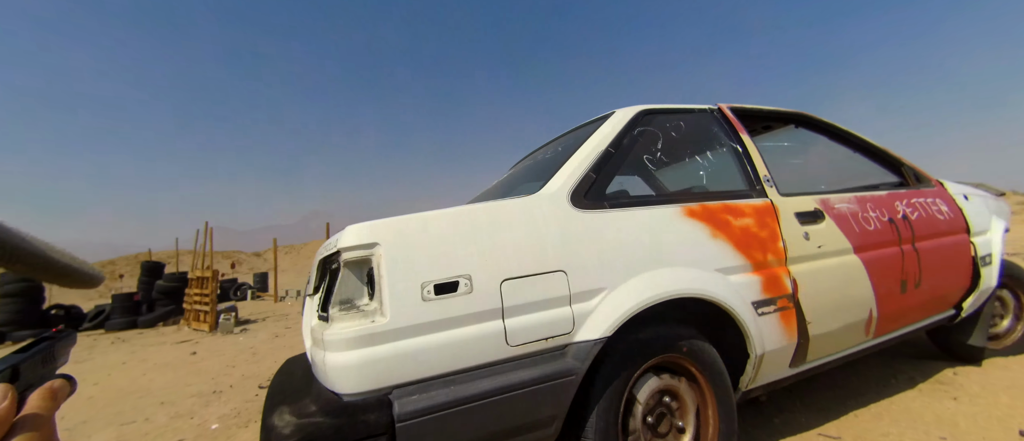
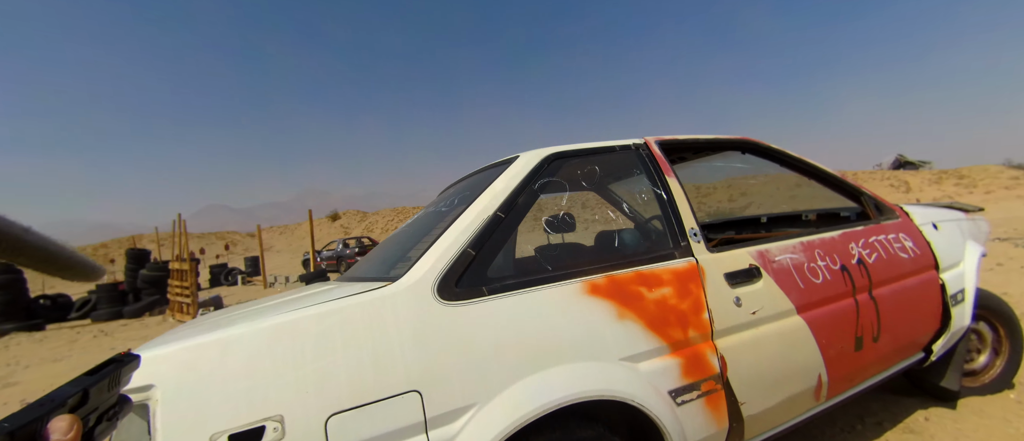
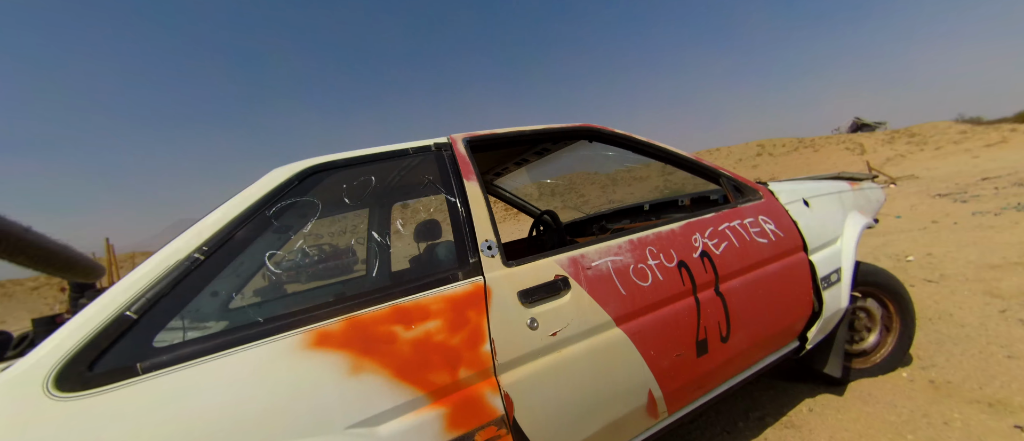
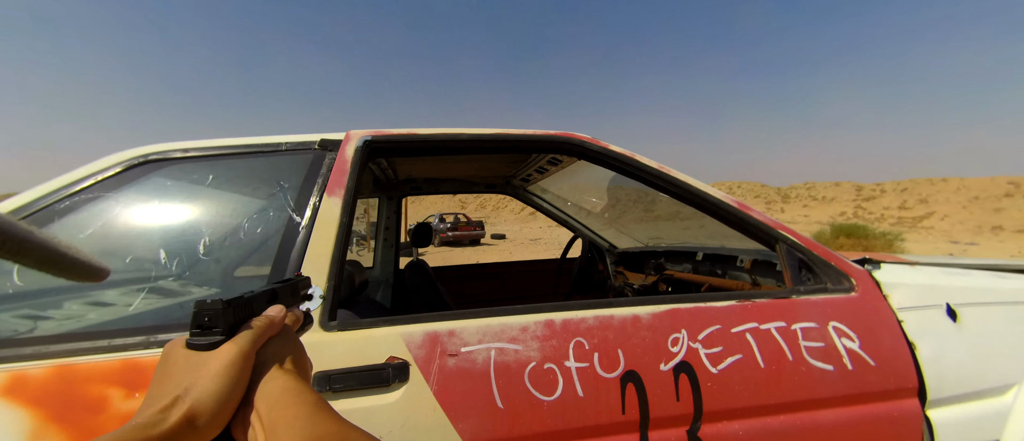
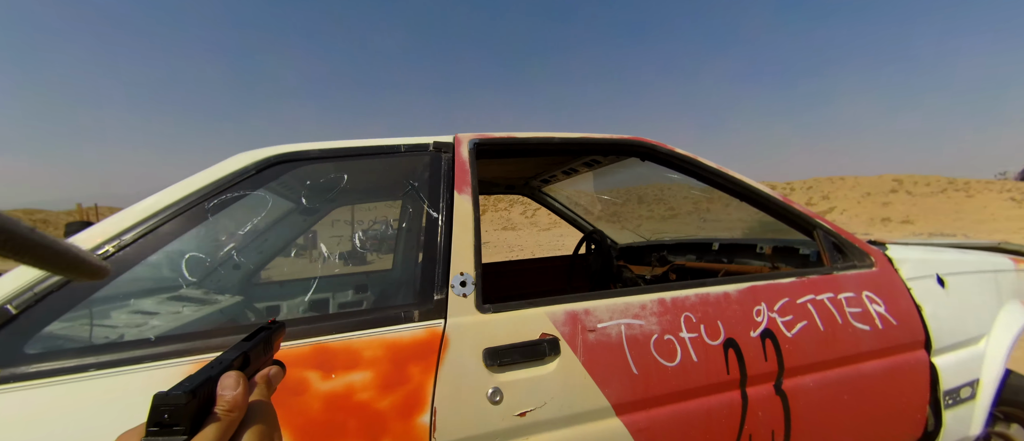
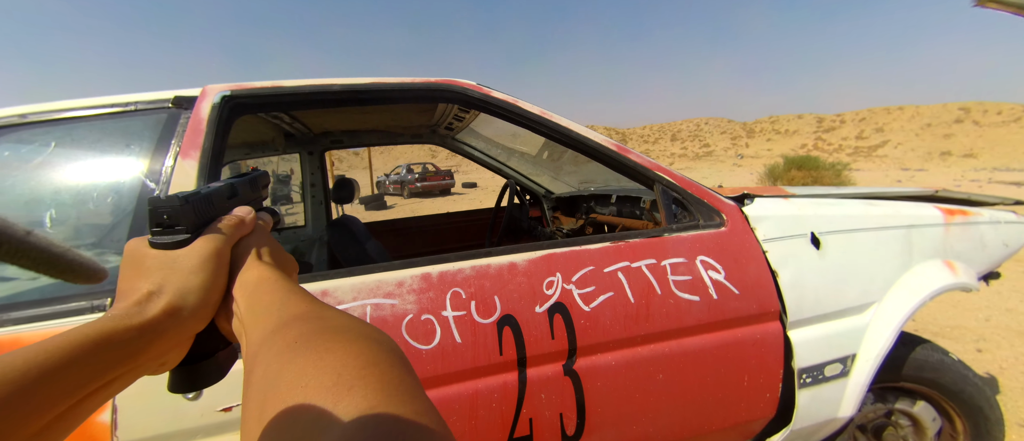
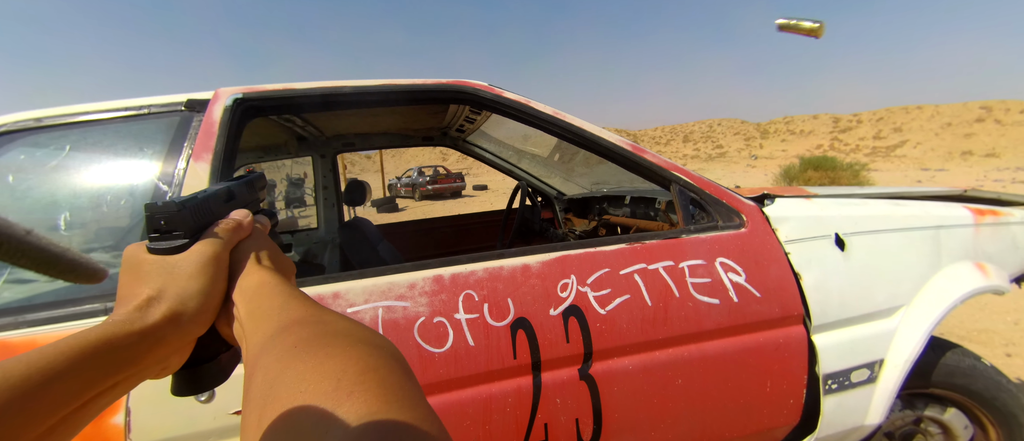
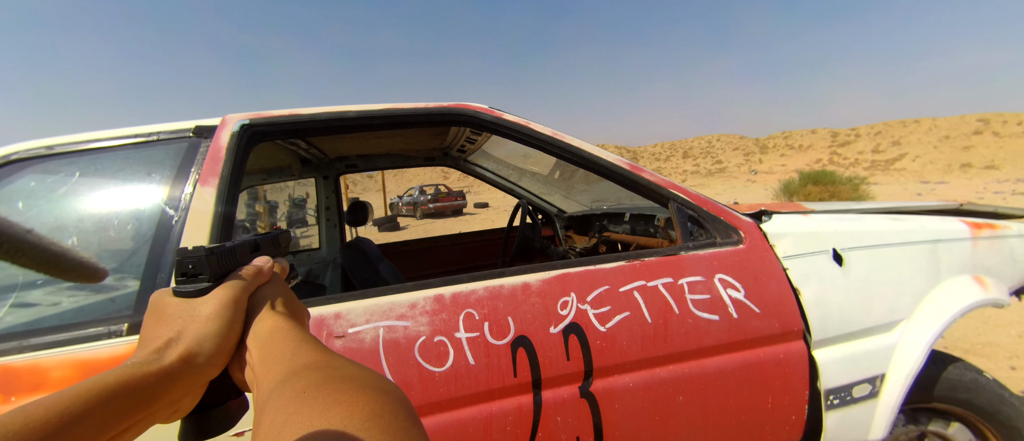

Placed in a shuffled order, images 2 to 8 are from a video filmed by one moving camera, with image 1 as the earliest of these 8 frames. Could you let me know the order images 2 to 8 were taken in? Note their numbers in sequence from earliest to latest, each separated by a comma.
2, 3, 5, 4, 7, 8, 6
